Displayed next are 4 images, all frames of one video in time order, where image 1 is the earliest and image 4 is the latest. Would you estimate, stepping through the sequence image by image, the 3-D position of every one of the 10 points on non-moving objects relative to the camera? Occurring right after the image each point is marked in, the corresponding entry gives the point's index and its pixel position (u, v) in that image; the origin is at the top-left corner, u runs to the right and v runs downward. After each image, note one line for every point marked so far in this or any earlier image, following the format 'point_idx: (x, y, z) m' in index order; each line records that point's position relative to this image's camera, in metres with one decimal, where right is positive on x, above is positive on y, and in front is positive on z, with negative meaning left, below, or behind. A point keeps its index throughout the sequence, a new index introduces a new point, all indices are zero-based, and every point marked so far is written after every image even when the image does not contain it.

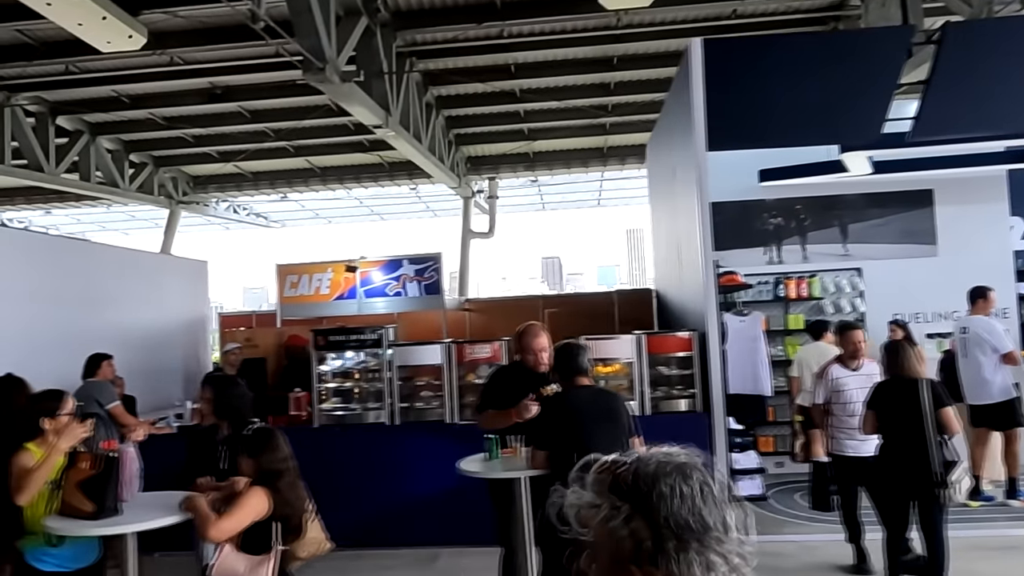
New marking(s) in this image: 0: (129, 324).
0: (-3.3, -0.3, +6.8) m
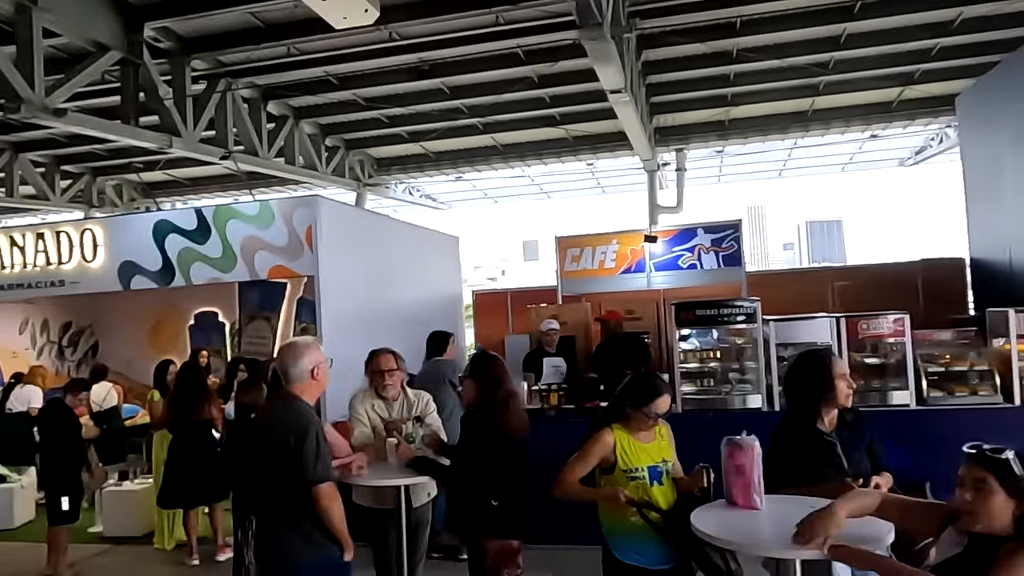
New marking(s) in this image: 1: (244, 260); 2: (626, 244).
0: (-0.8, -0.1, +6.5) m
1: (-1.8, +0.2, +5.0) m
2: (+1.0, +0.4, +6.4) m
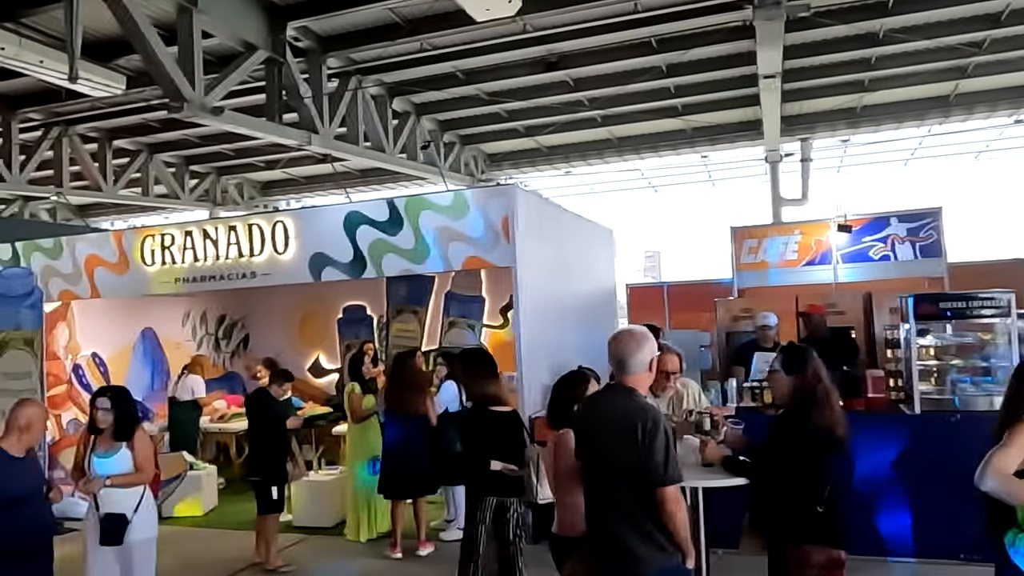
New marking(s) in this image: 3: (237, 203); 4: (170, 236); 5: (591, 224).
0: (+0.6, -0.1, +6.4) m
1: (-0.5, +0.2, +4.9) m
2: (+2.3, +0.4, +6.1) m
3: (-5.0, +1.6, +14.1) m
4: (-2.5, +0.4, +5.7) m
5: (+0.7, +0.6, +6.8) m
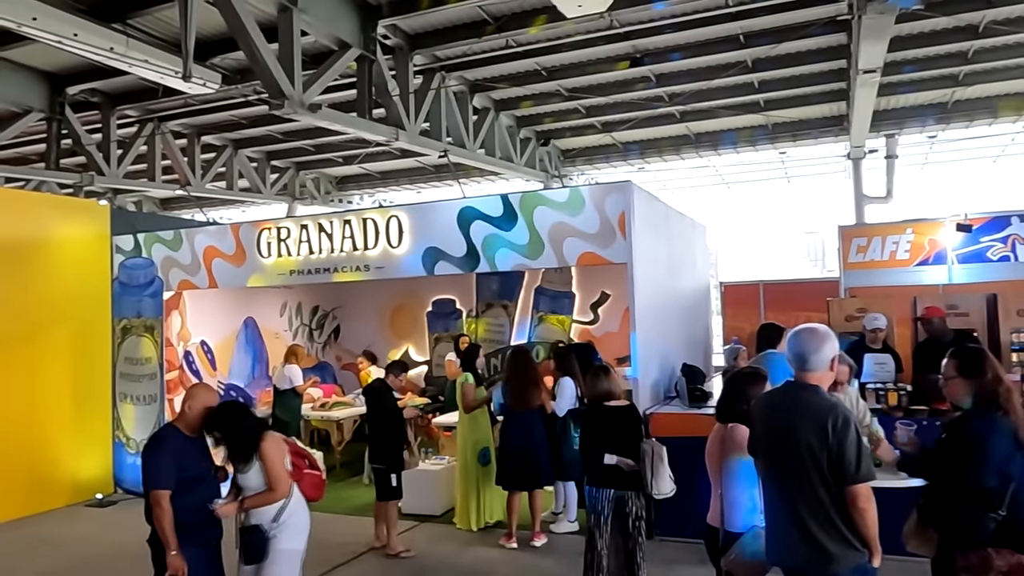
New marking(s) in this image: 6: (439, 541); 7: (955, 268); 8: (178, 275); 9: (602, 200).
0: (+1.4, 0.0, +6.4) m
1: (+0.3, +0.3, +5.0) m
2: (+3.2, +0.4, +5.9) m
3: (-3.5, +1.7, +14.5) m
4: (-1.7, +0.4, +5.9) m
5: (+1.6, +0.6, +6.8) m
6: (-0.5, -1.6, +4.9) m
7: (+3.4, +0.1, +5.8) m
8: (-2.8, +0.1, +6.4) m
9: (+0.6, +0.6, +4.8) m
